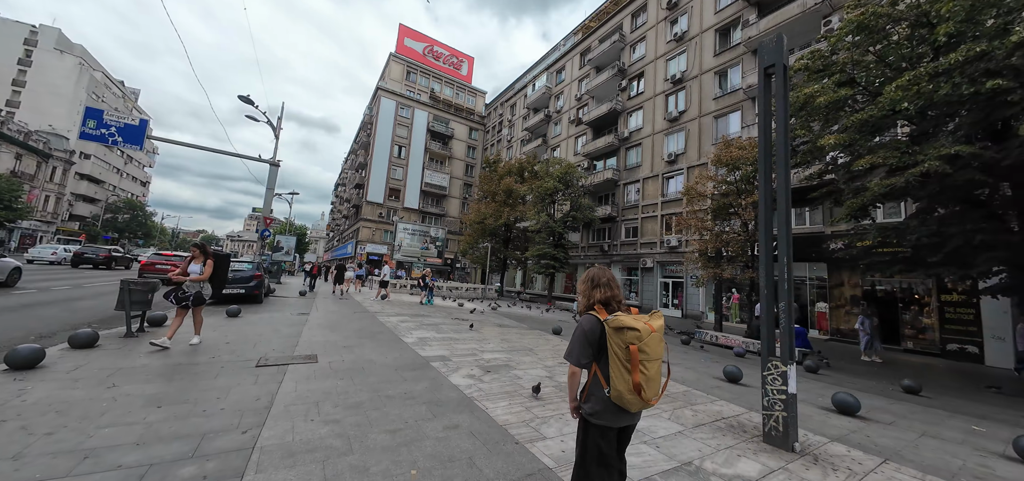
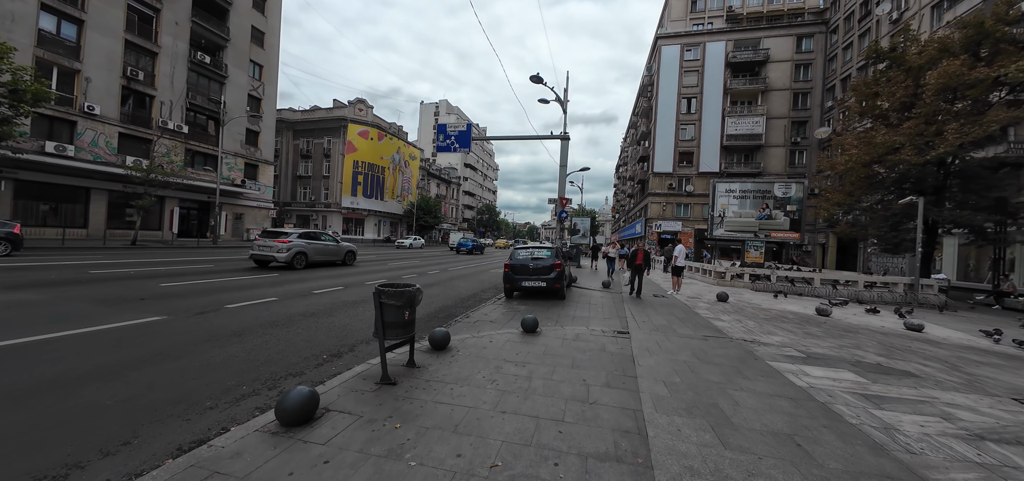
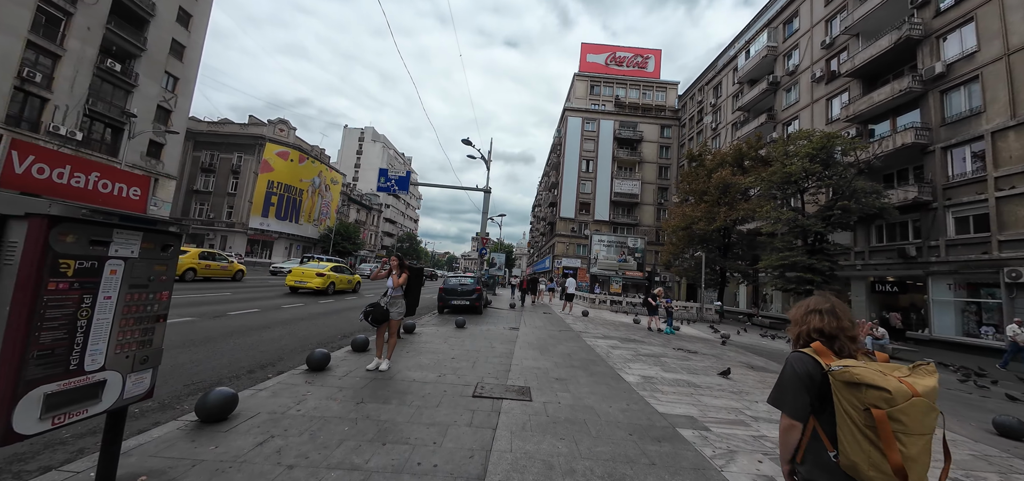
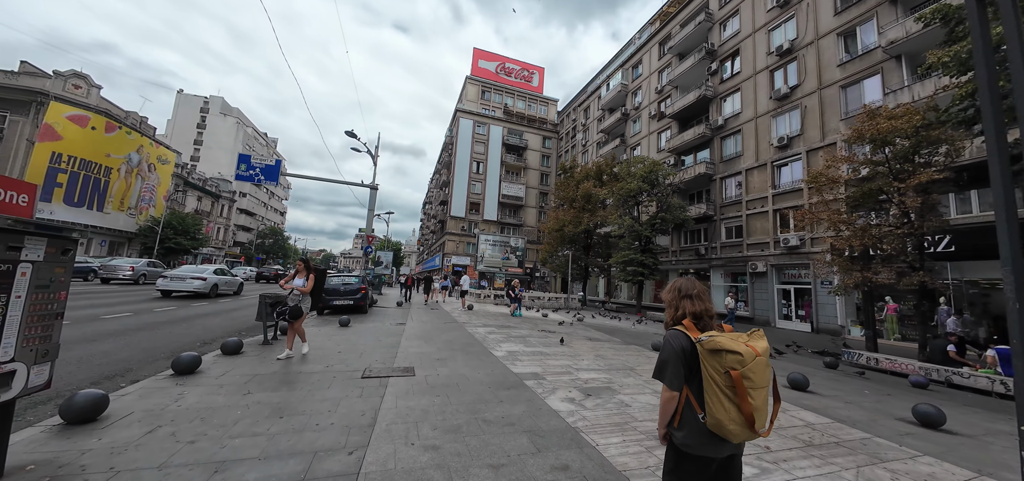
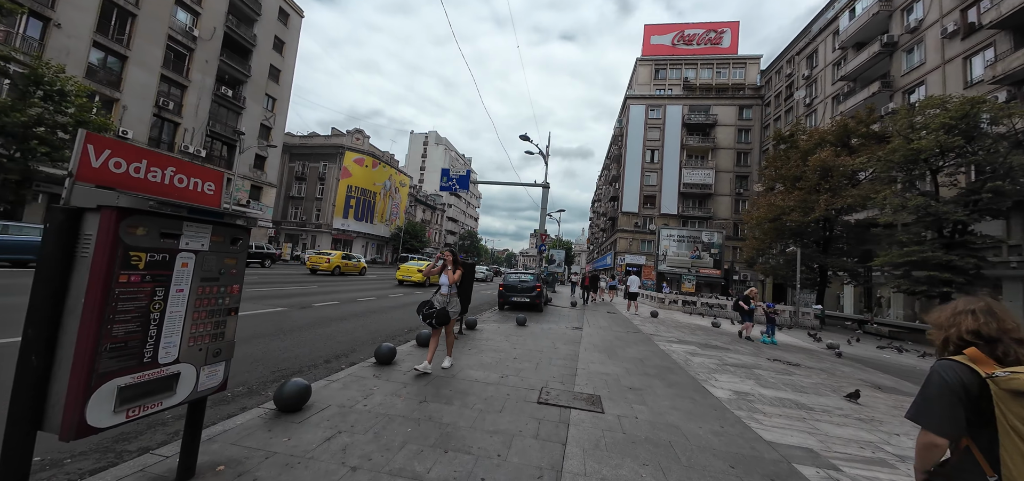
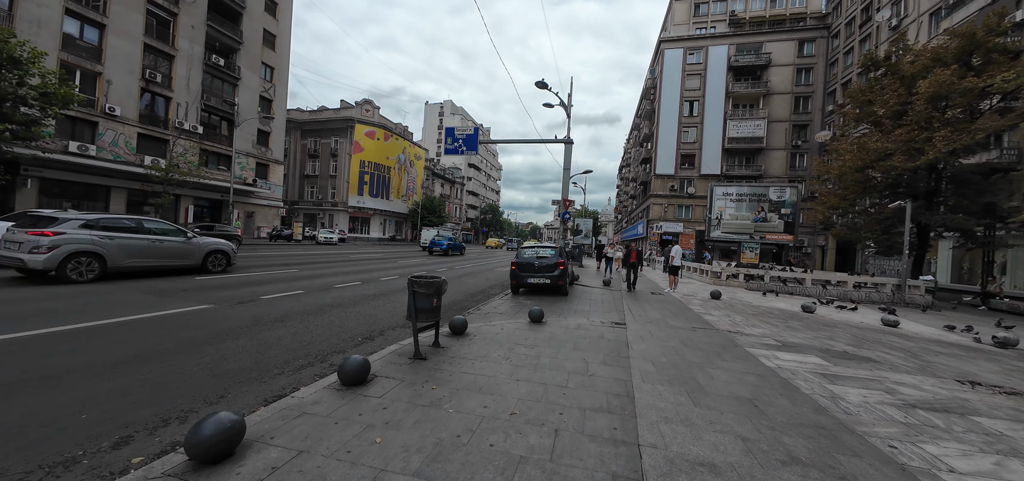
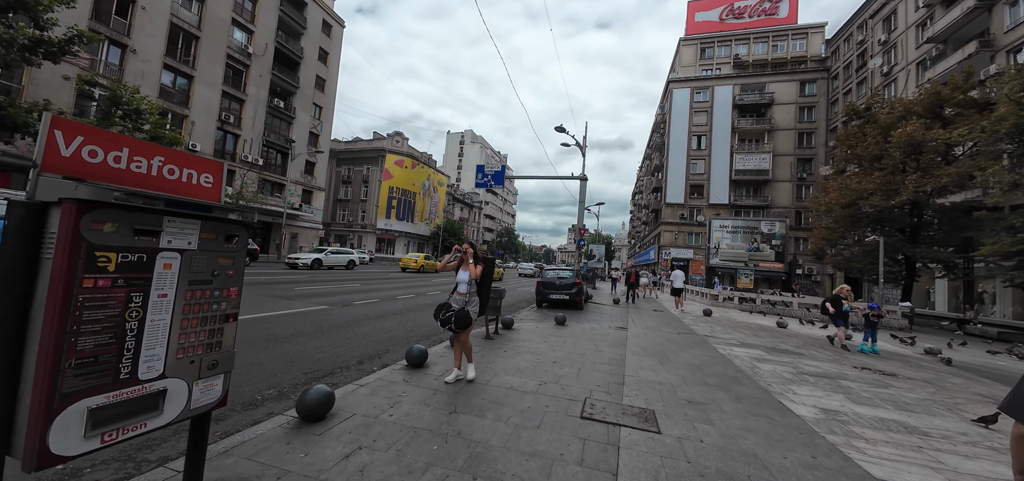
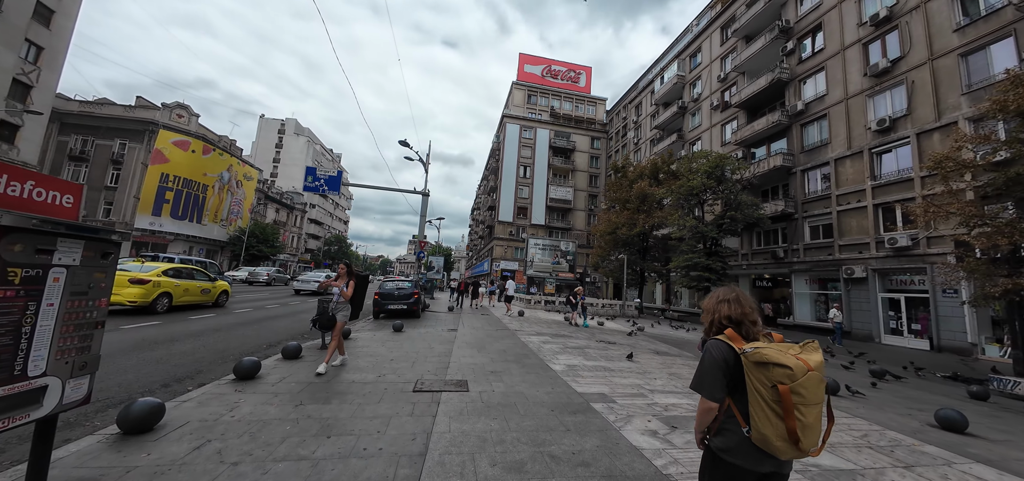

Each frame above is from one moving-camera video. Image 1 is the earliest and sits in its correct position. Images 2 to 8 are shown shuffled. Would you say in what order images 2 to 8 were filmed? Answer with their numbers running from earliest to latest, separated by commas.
4, 8, 3, 5, 7, 6, 2
